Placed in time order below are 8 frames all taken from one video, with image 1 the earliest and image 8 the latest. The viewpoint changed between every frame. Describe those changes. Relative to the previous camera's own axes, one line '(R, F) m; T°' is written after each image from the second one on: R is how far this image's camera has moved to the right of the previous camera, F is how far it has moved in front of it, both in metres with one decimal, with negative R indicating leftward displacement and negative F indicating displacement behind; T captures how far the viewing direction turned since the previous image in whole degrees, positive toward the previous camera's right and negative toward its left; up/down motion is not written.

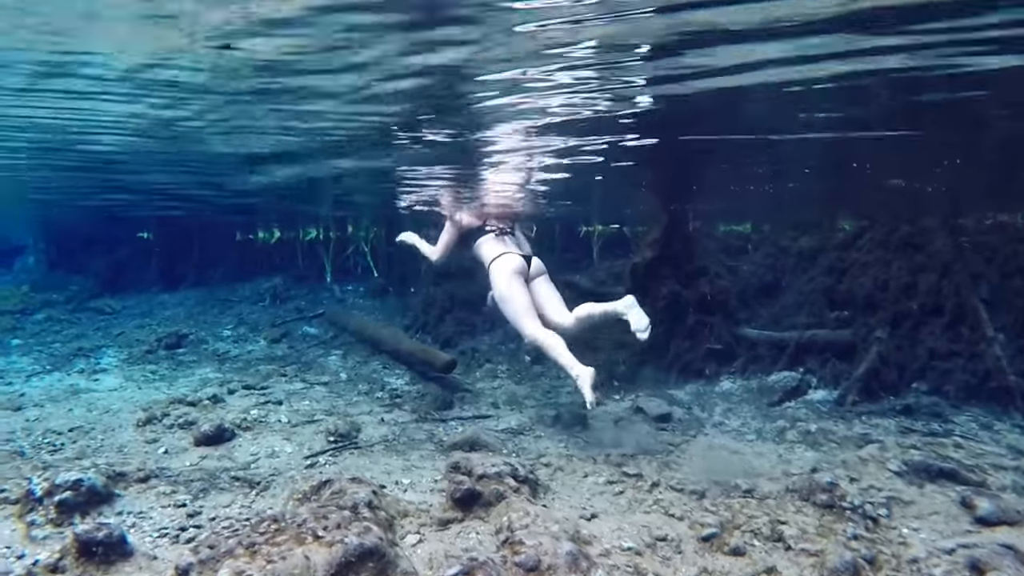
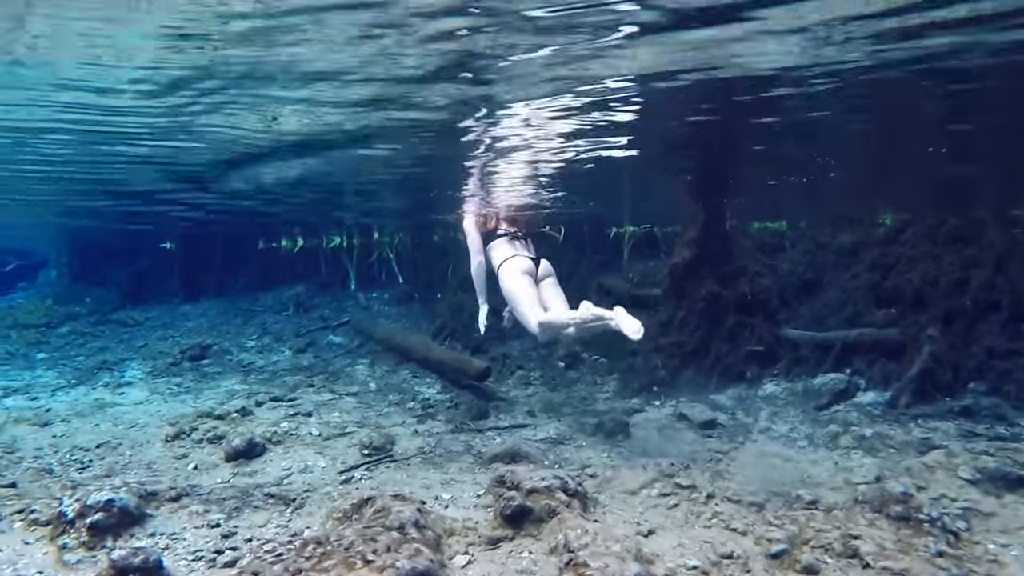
(-0.3, +0.3) m; -1°
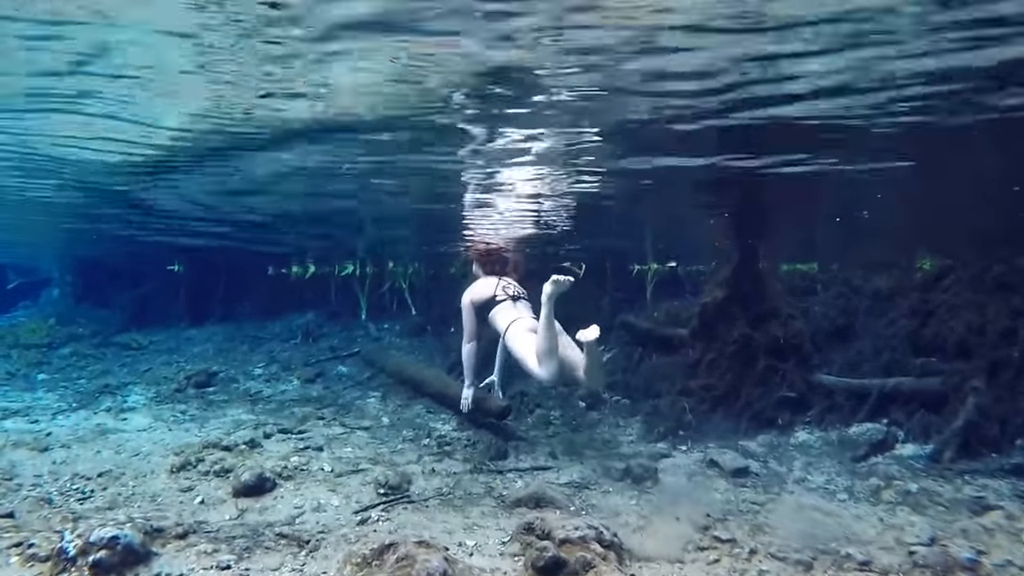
(-0.4, +0.3) m; 0°
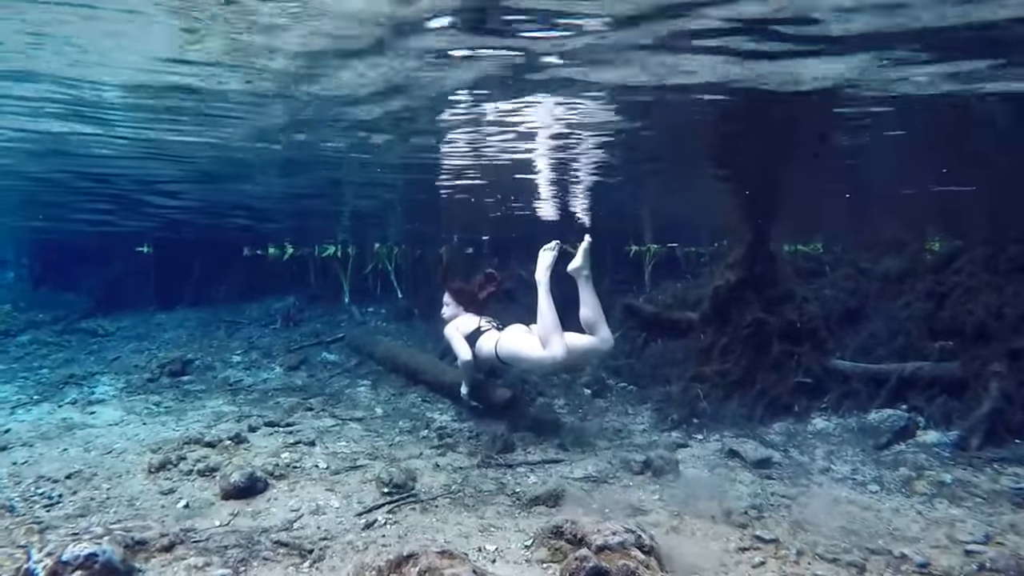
(-0.6, +0.6) m; +3°
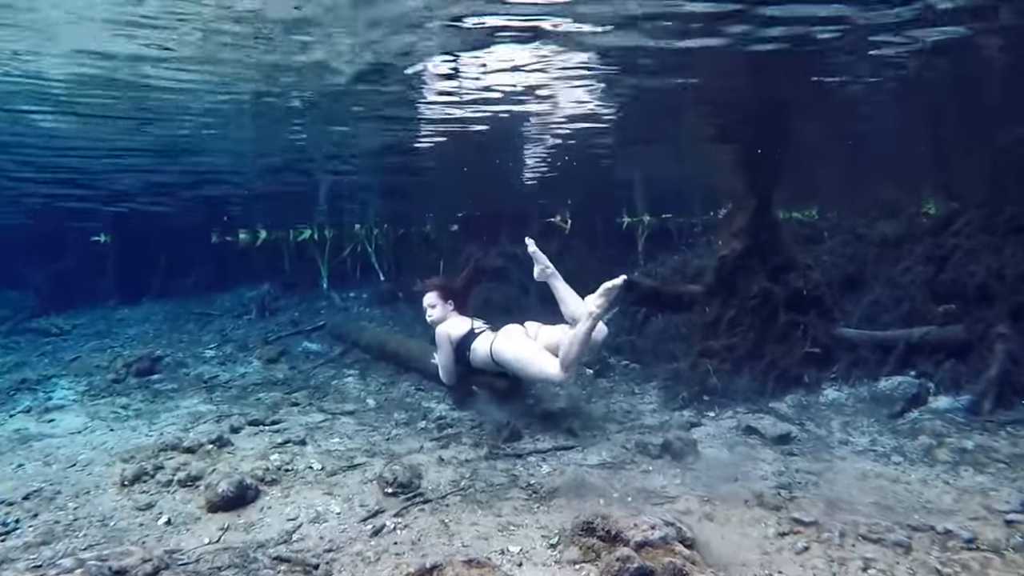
(-0.5, +0.5) m; +3°
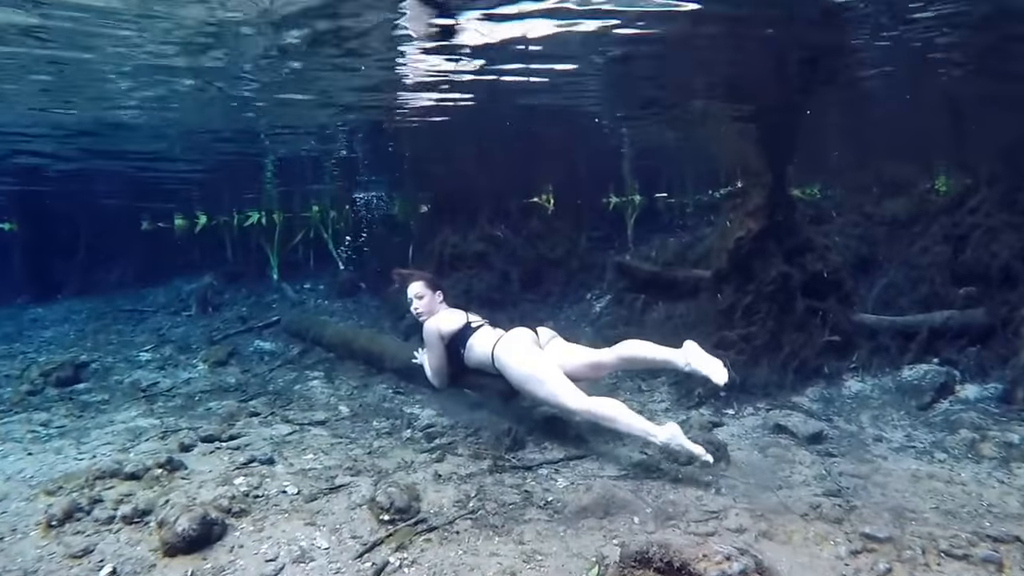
(-0.7, +1.0) m; +5°
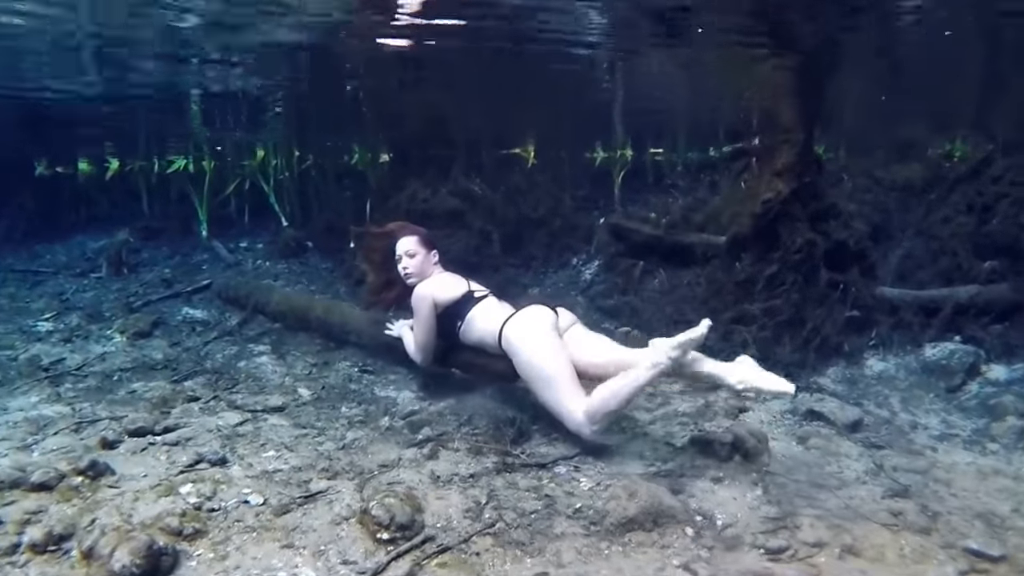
(-0.8, +1.2) m; +7°
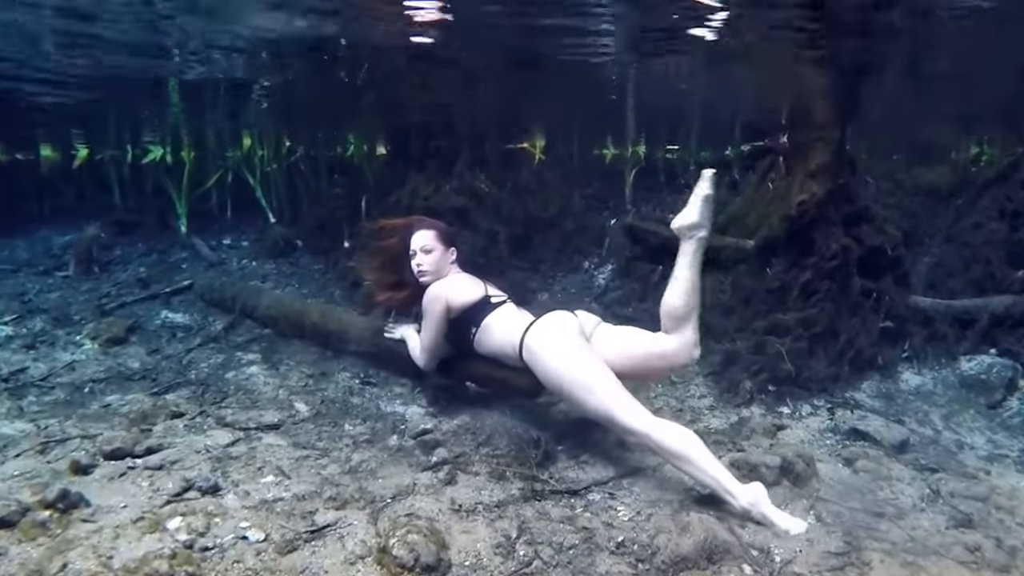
(-0.5, +0.6) m; +2°
